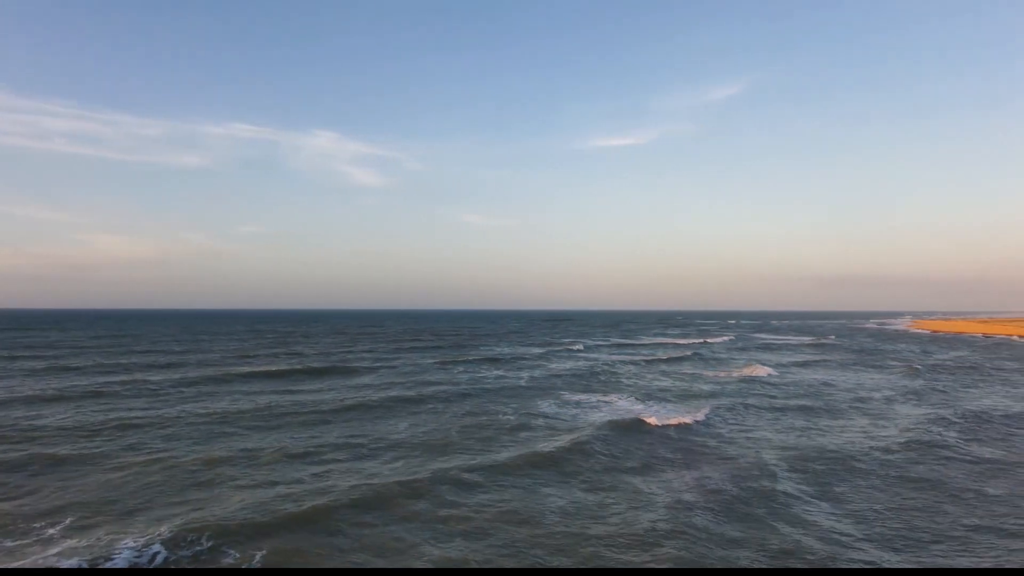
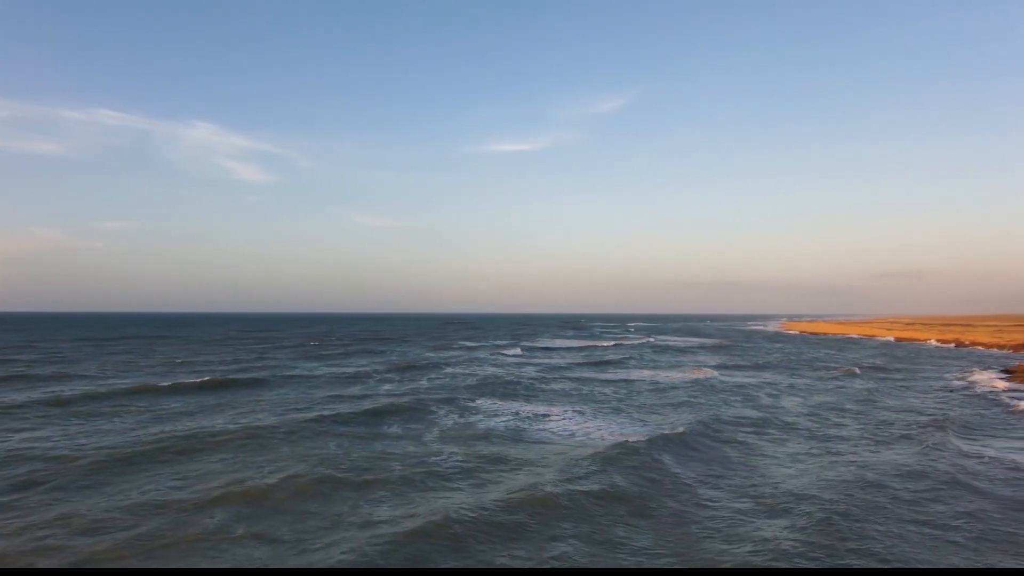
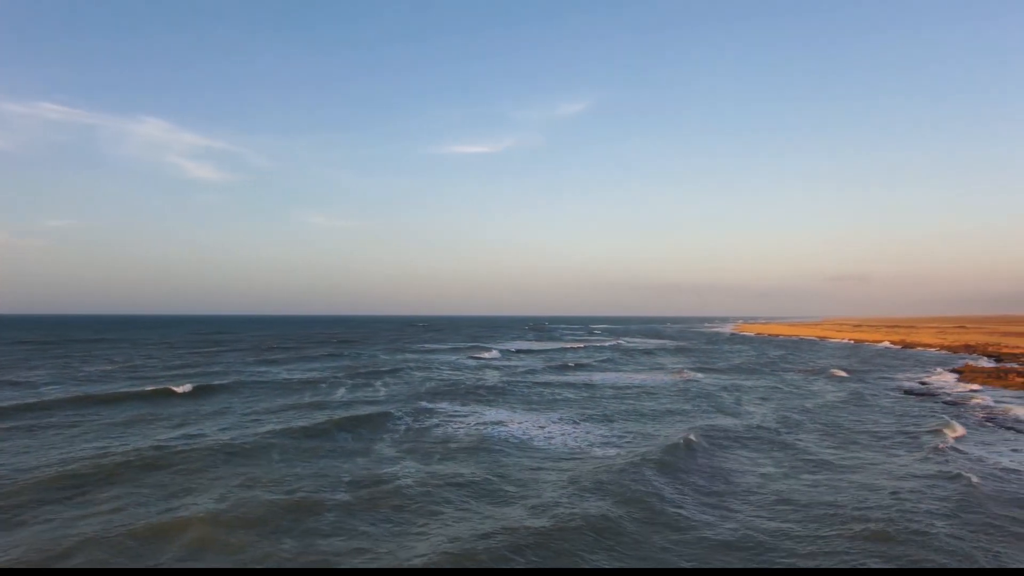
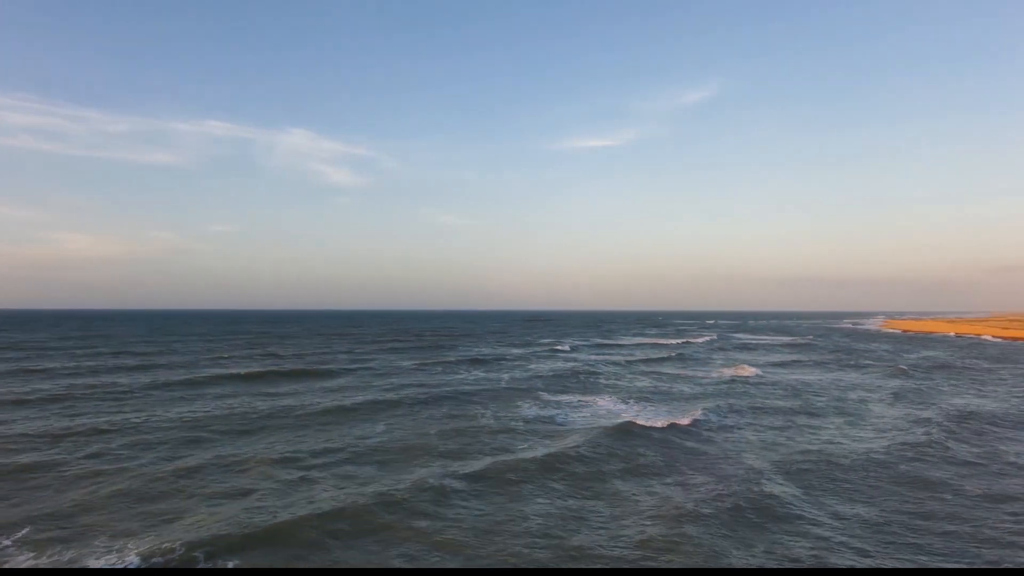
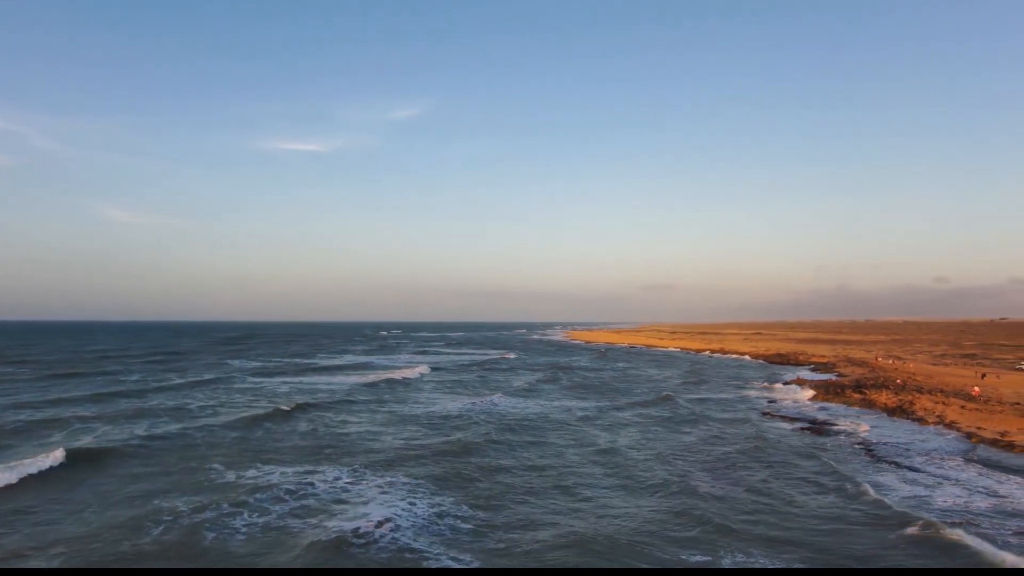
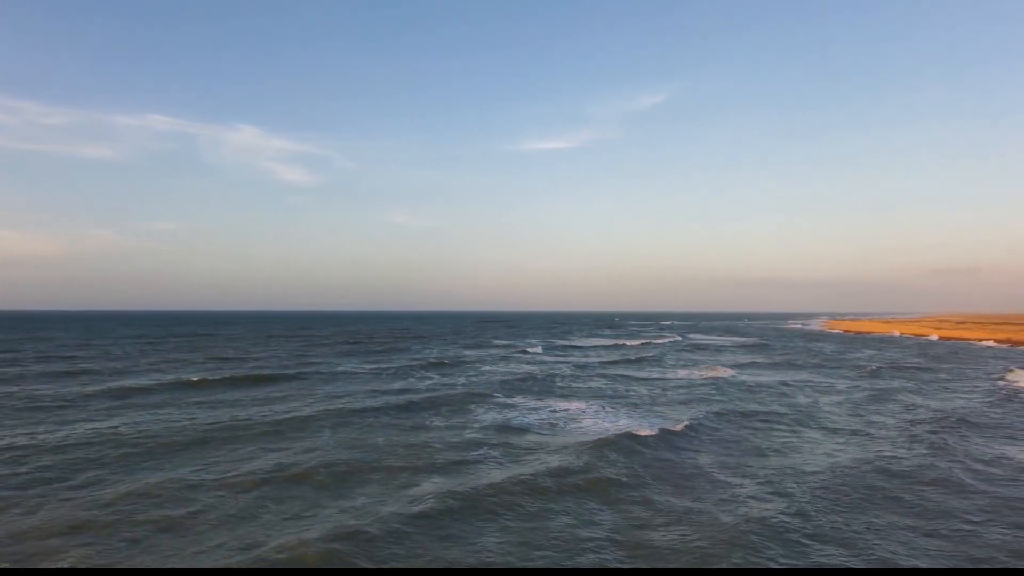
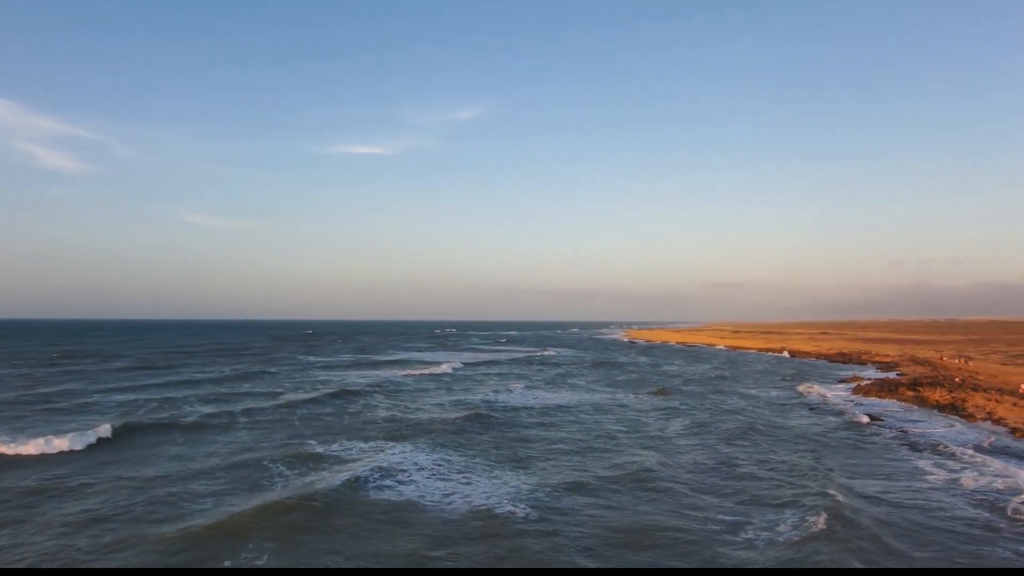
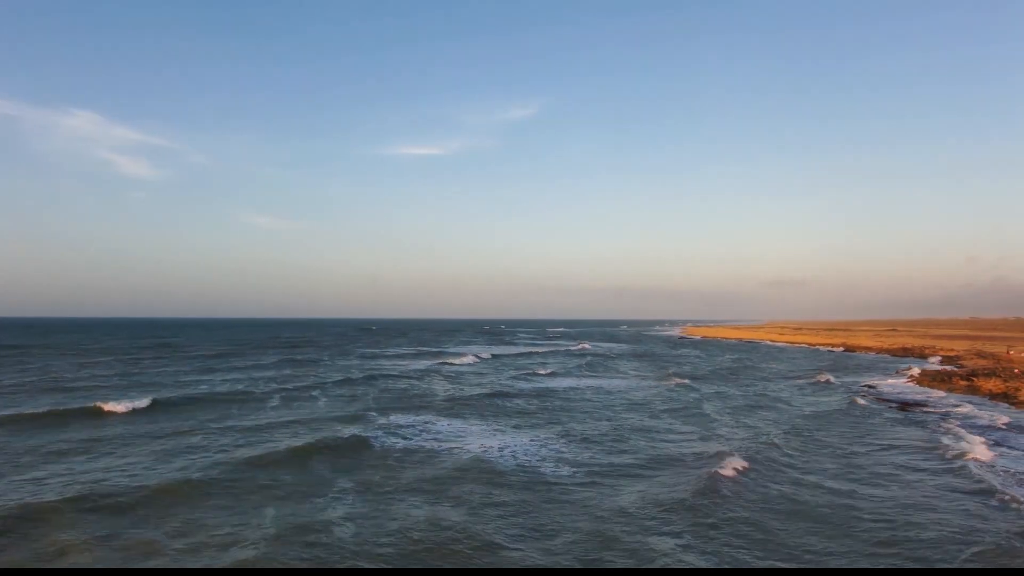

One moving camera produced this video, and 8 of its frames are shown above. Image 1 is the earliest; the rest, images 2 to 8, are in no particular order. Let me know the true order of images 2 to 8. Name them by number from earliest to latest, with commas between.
4, 6, 2, 3, 8, 7, 5
